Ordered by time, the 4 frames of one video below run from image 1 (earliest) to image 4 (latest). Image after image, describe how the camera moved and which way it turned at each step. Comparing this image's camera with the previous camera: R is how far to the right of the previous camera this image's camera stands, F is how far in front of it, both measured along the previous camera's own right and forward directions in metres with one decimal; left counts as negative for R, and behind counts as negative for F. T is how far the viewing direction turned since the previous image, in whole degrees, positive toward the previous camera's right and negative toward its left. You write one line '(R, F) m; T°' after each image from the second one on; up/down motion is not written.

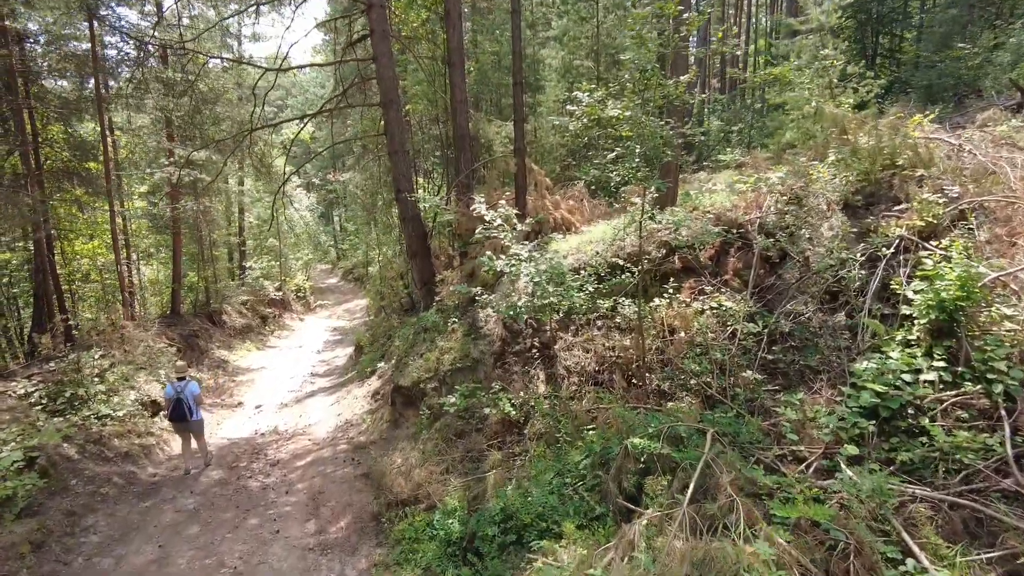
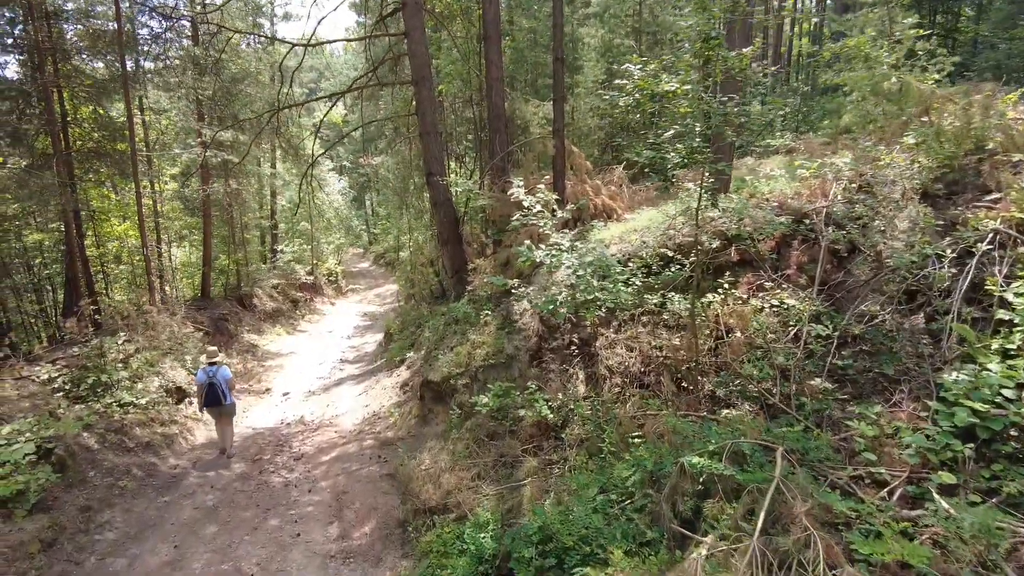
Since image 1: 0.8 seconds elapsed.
(-0.1, +0.5) m; -3°
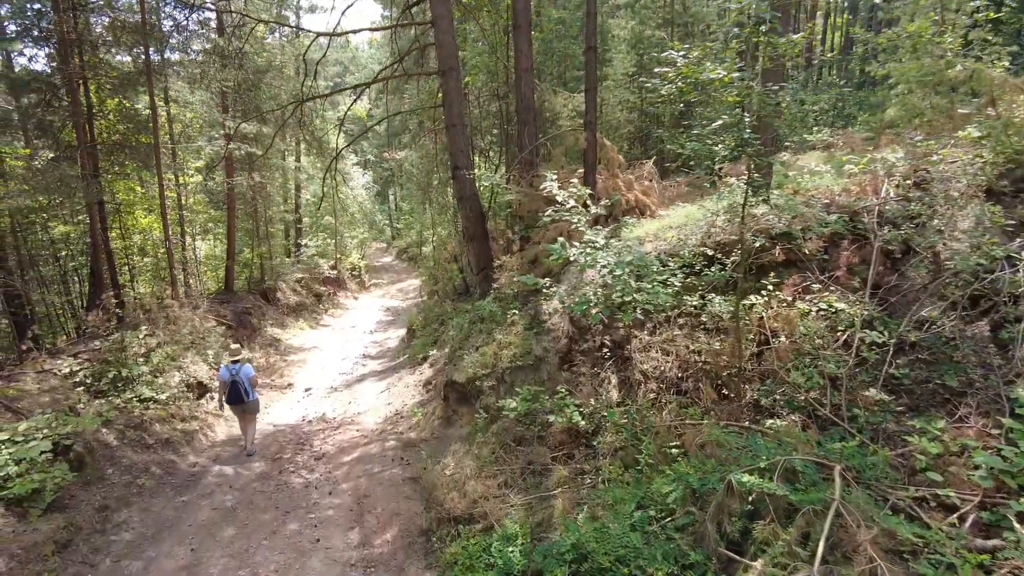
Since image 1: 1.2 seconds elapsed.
(-0.1, +0.3) m; -2°
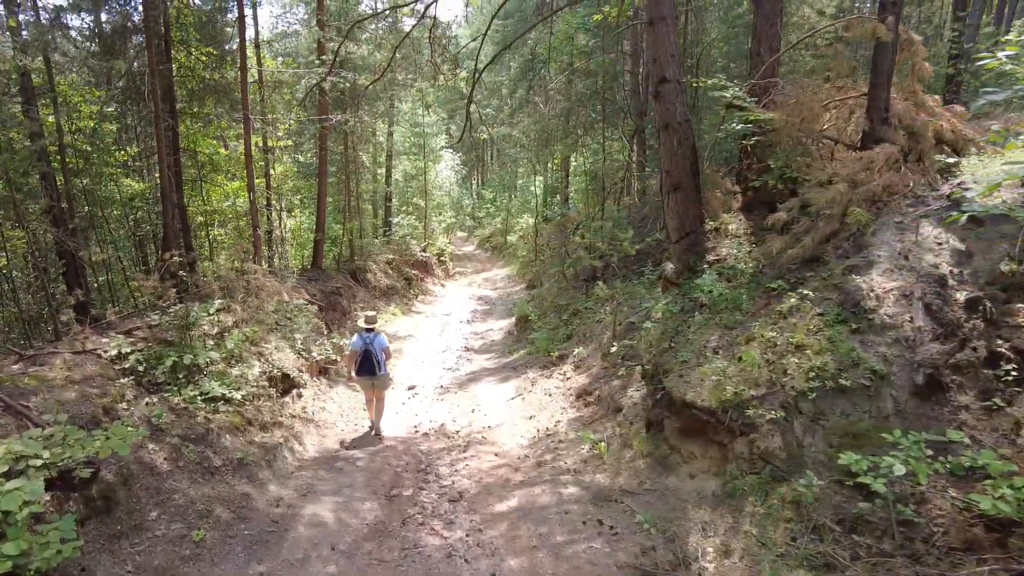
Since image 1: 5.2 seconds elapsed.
(-1.5, +2.8) m; -6°
